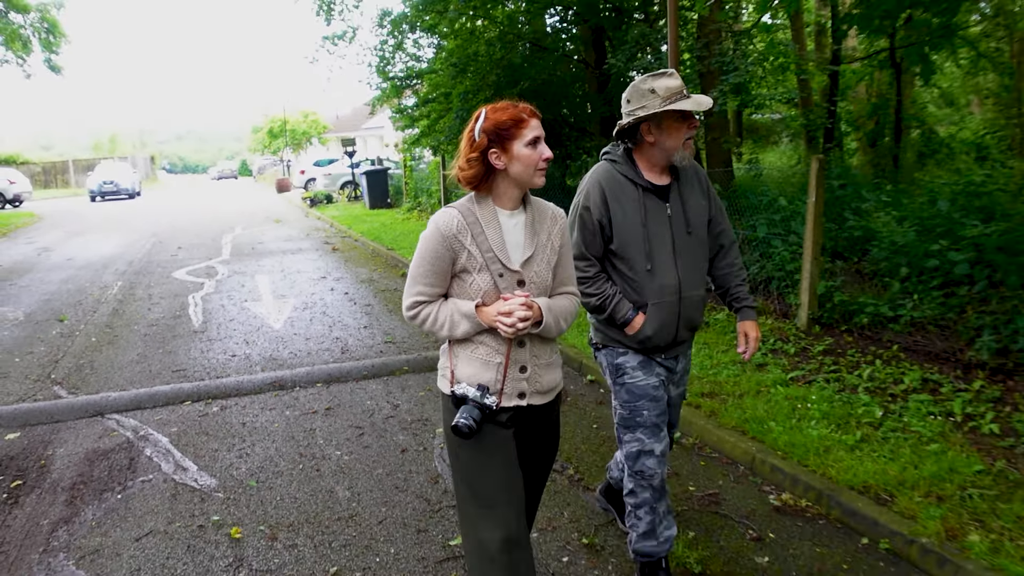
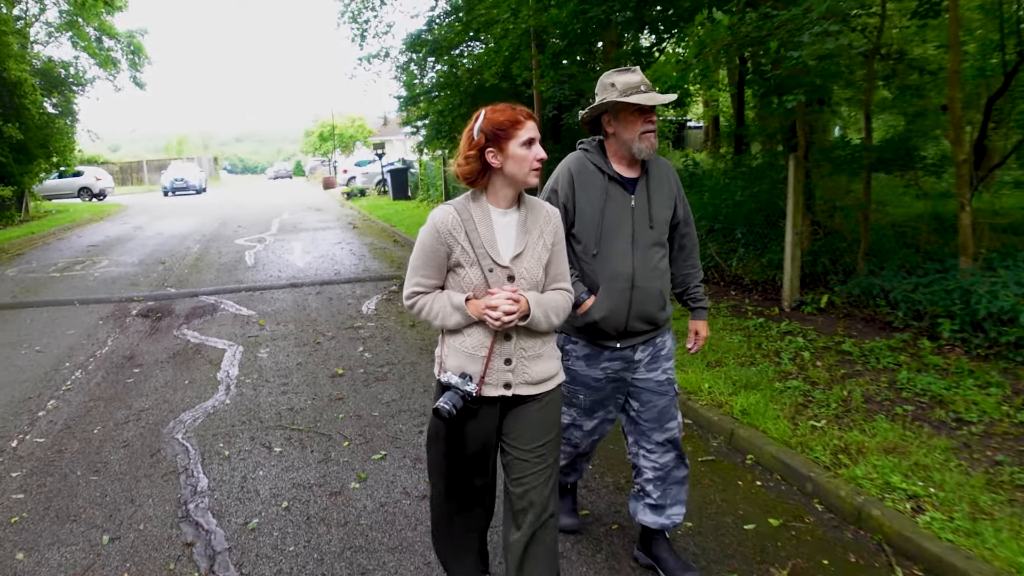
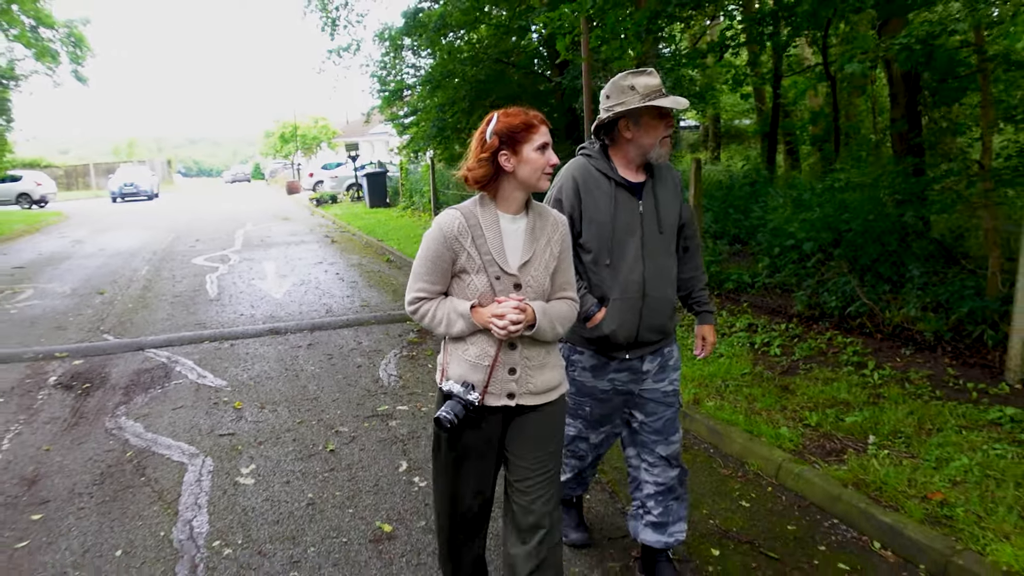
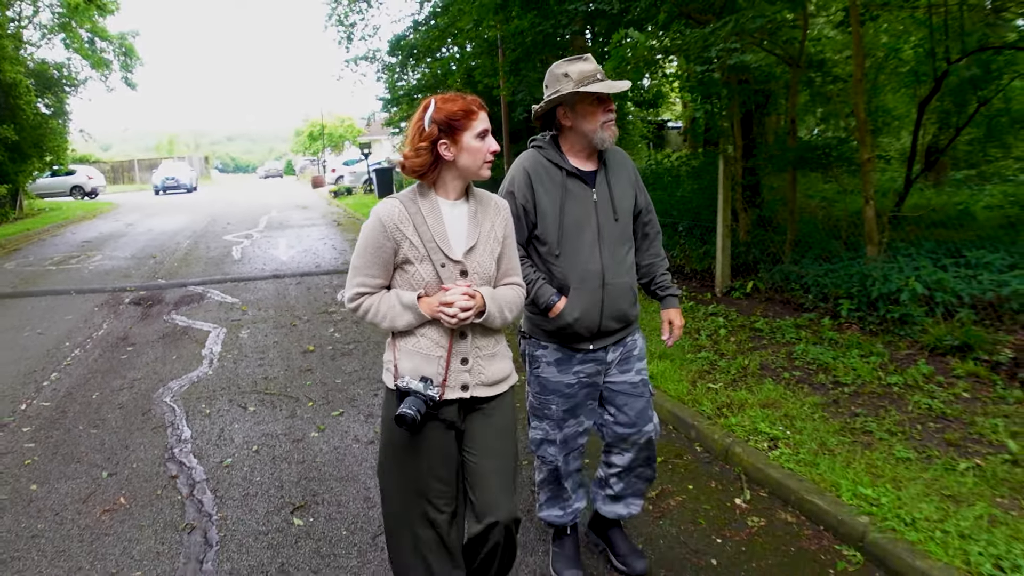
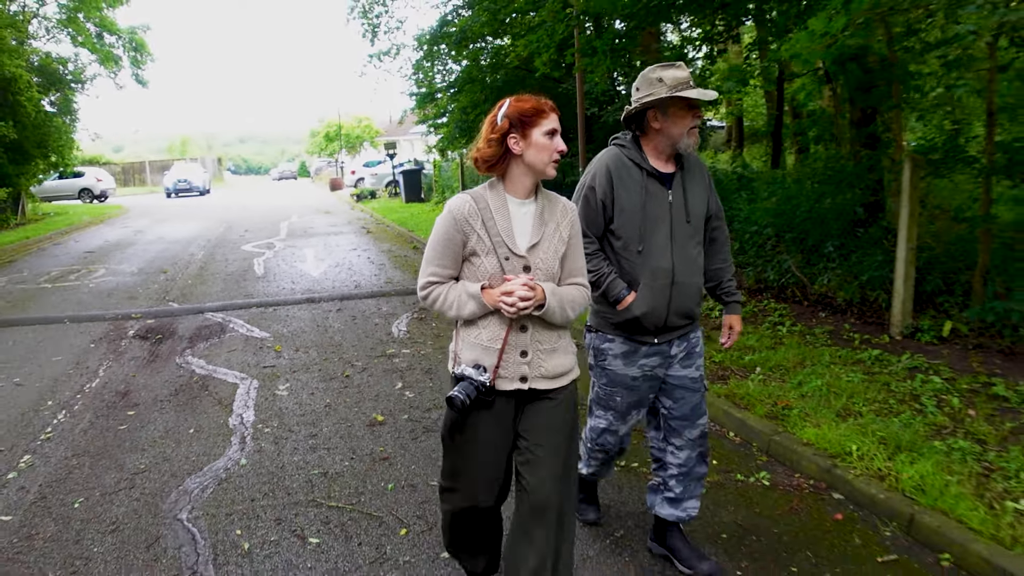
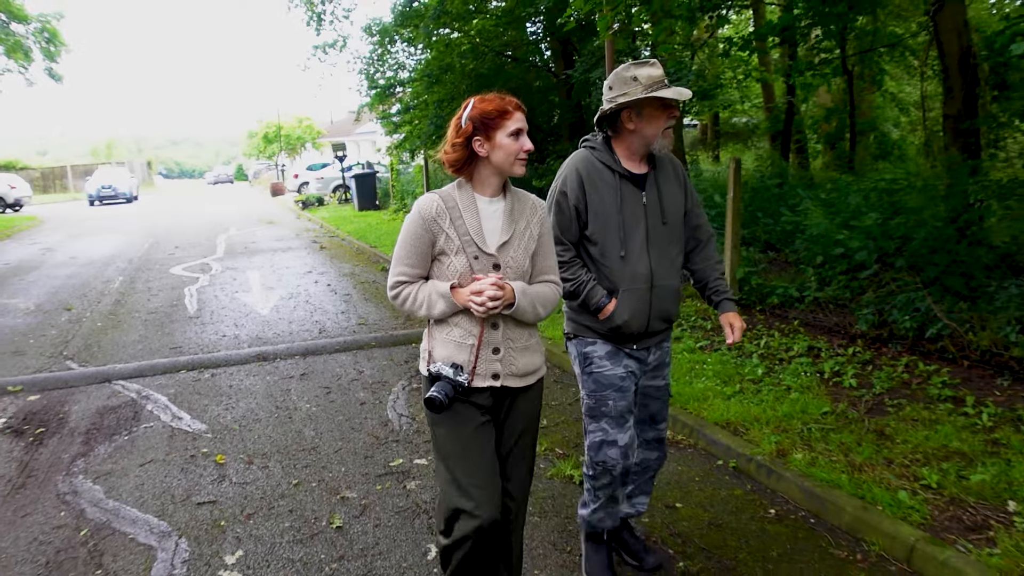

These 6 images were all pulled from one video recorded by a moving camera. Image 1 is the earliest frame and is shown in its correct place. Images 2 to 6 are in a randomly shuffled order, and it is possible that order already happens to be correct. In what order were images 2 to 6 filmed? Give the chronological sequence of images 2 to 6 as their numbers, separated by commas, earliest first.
6, 3, 5, 2, 4
